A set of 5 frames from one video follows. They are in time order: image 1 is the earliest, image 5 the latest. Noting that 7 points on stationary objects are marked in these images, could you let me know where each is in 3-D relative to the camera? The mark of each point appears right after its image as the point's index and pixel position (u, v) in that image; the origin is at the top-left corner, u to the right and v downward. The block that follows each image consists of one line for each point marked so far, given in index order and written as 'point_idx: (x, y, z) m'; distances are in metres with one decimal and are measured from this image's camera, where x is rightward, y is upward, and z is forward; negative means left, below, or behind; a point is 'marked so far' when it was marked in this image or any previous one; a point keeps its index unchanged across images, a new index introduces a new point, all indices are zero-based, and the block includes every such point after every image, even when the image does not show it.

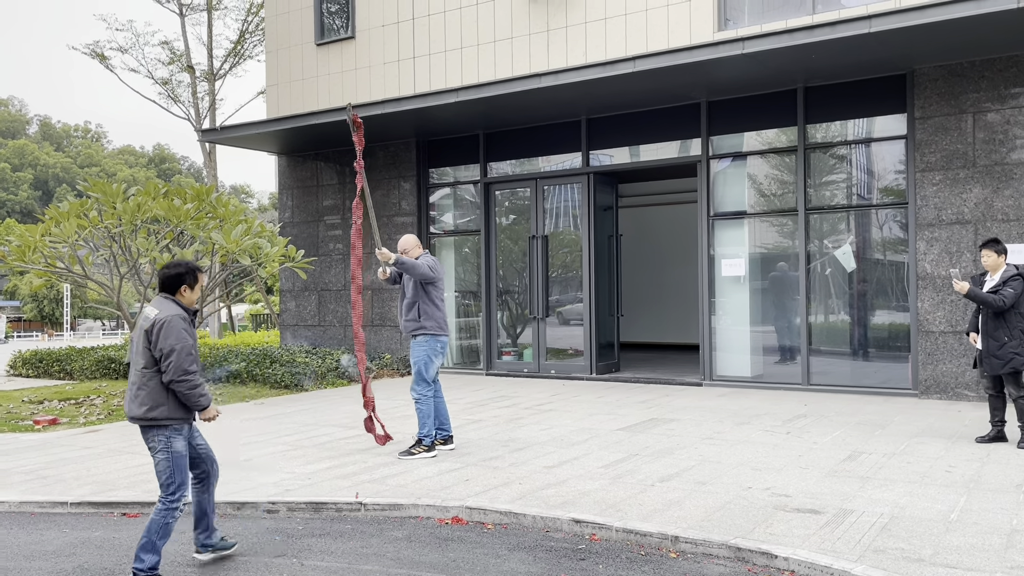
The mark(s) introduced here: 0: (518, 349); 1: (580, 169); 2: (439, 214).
0: (+0.1, -0.9, +12.0) m
1: (+0.9, +1.6, +11.4) m
2: (-1.1, +1.2, +12.7) m
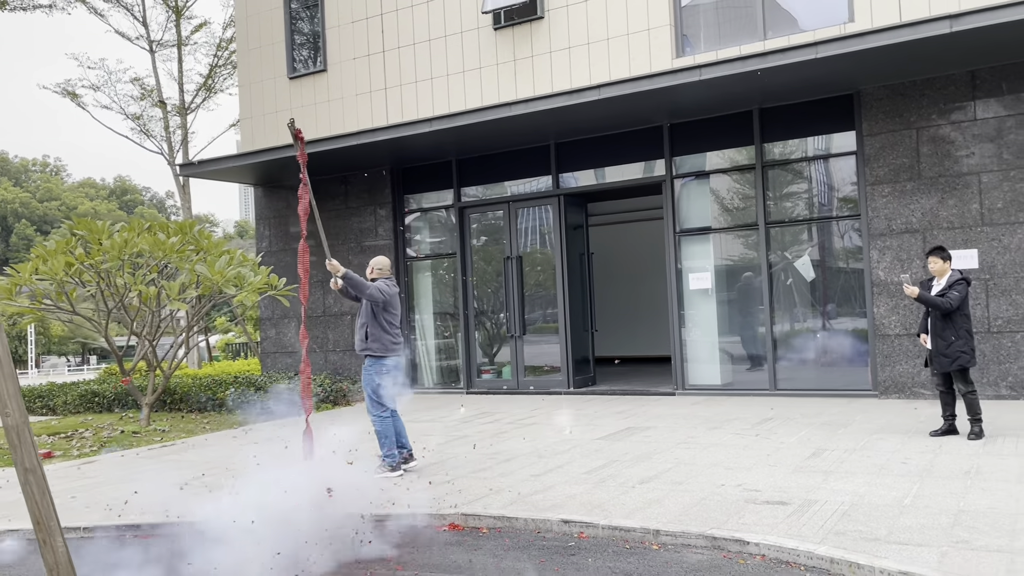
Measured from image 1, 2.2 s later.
0: (-0.2, -1.2, +12.3) m
1: (+0.5, +1.4, +11.8) m
2: (-1.5, +0.8, +13.1) m
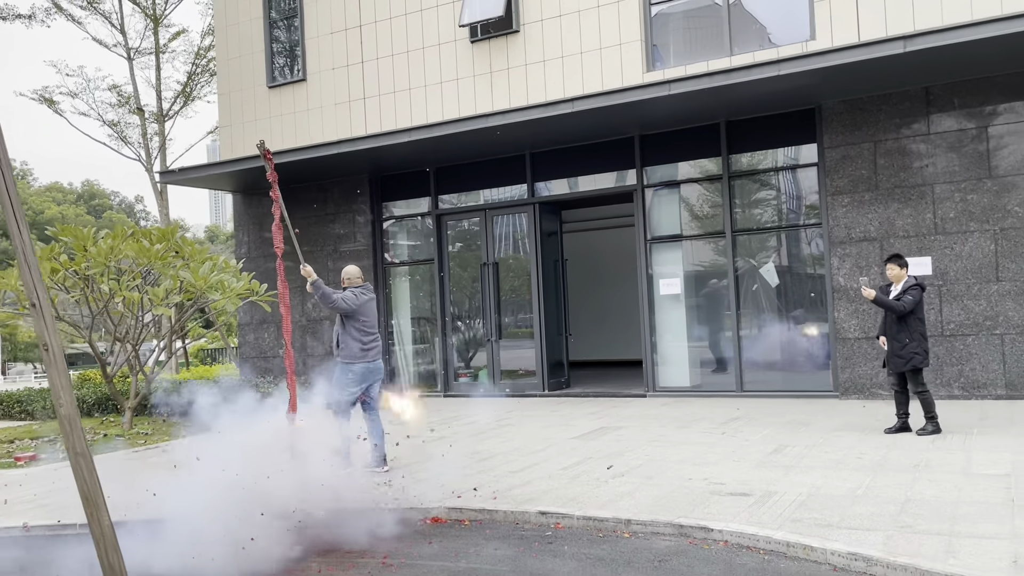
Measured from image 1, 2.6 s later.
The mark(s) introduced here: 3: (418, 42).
0: (-0.6, -1.3, +12.6) m
1: (+0.2, +1.3, +12.1) m
2: (-1.9, +0.7, +13.4) m
3: (-1.3, +3.6, +12.0) m
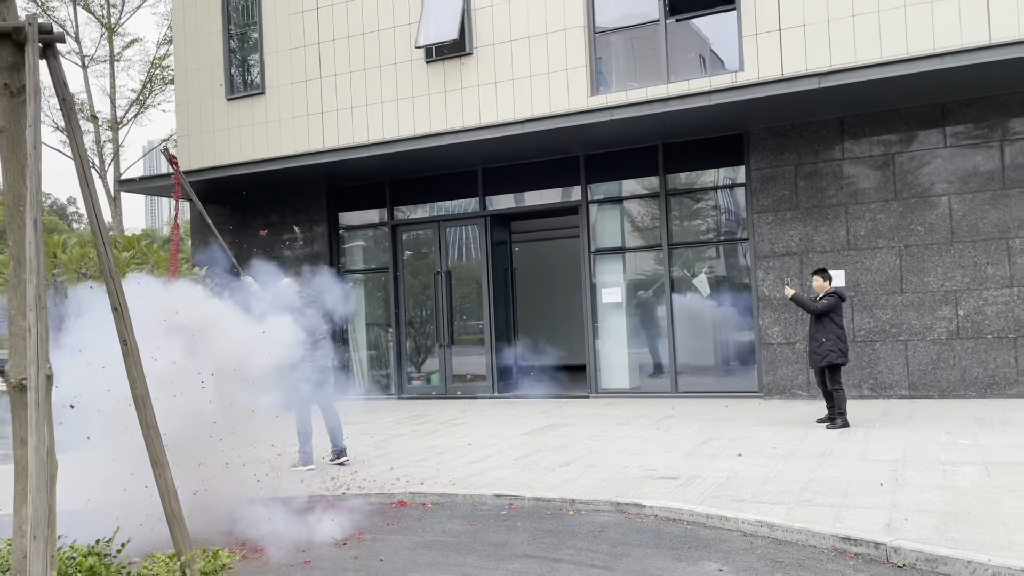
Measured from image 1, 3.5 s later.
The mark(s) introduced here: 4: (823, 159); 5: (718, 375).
0: (-1.4, -1.4, +13.2) m
1: (-0.5, +1.2, +12.8) m
2: (-2.7, +0.6, +13.9) m
3: (-2.1, +3.4, +12.6) m
4: (+3.9, +1.6, +10.4) m
5: (+2.7, -1.2, +11.2) m
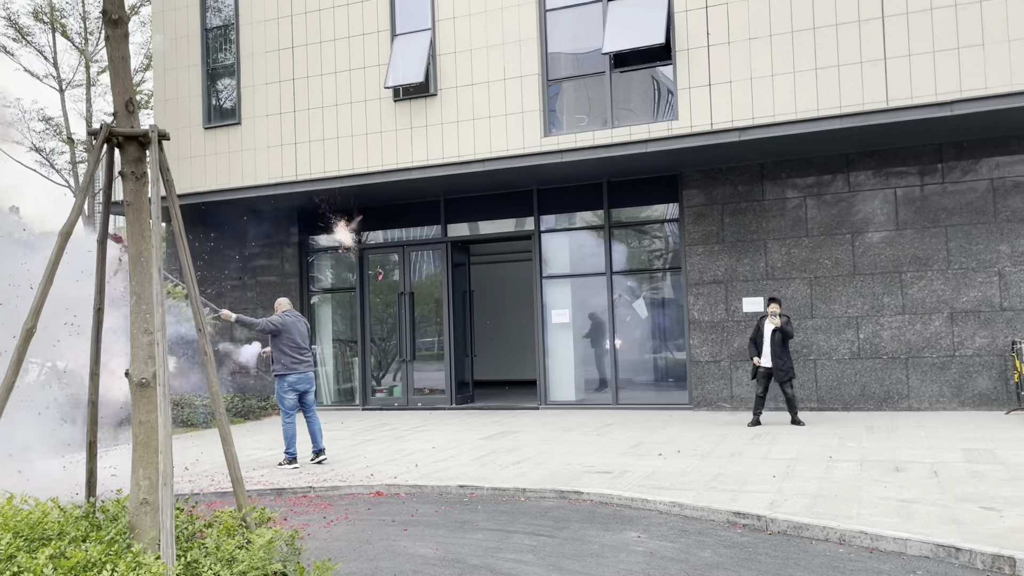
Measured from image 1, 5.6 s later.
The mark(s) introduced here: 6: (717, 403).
0: (-2.1, -1.7, +14.3) m
1: (-1.2, +0.8, +13.9) m
2: (-3.5, +0.3, +14.9) m
3: (-2.7, +3.1, +13.7) m
4: (+3.3, +1.3, +11.8) m
5: (+2.1, -1.5, +12.5) m
6: (+2.9, -1.7, +11.9) m
